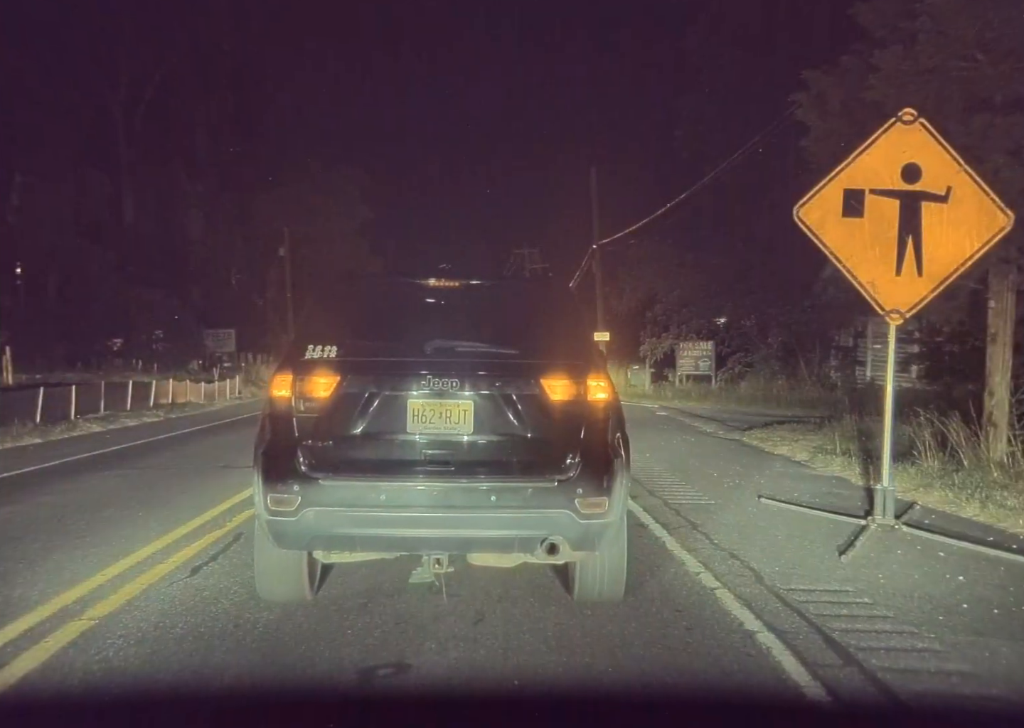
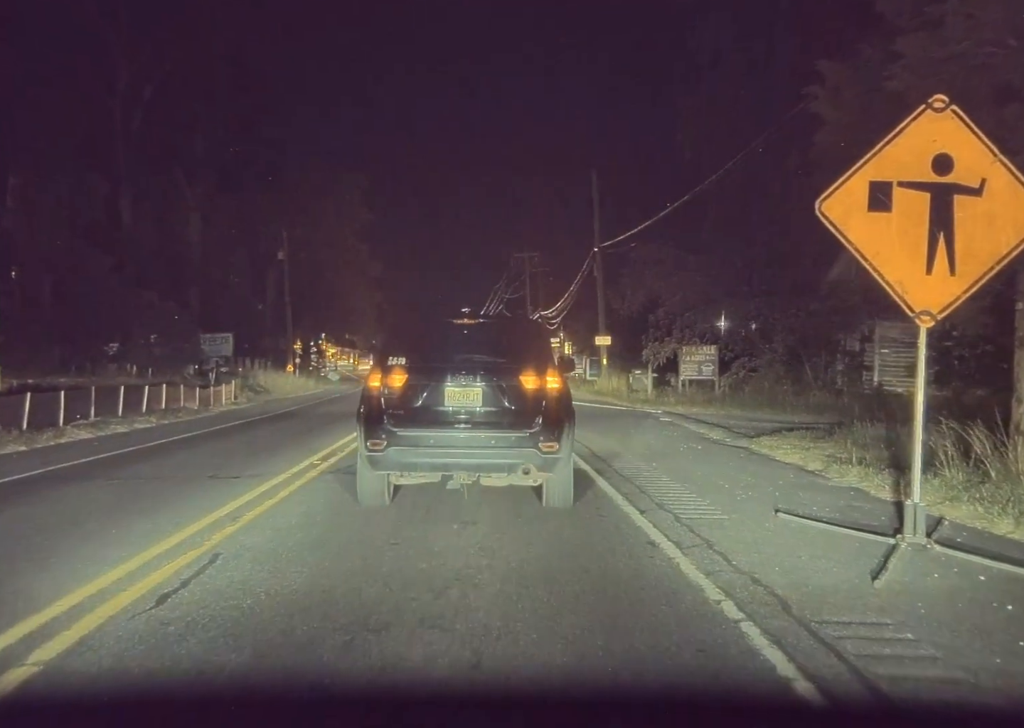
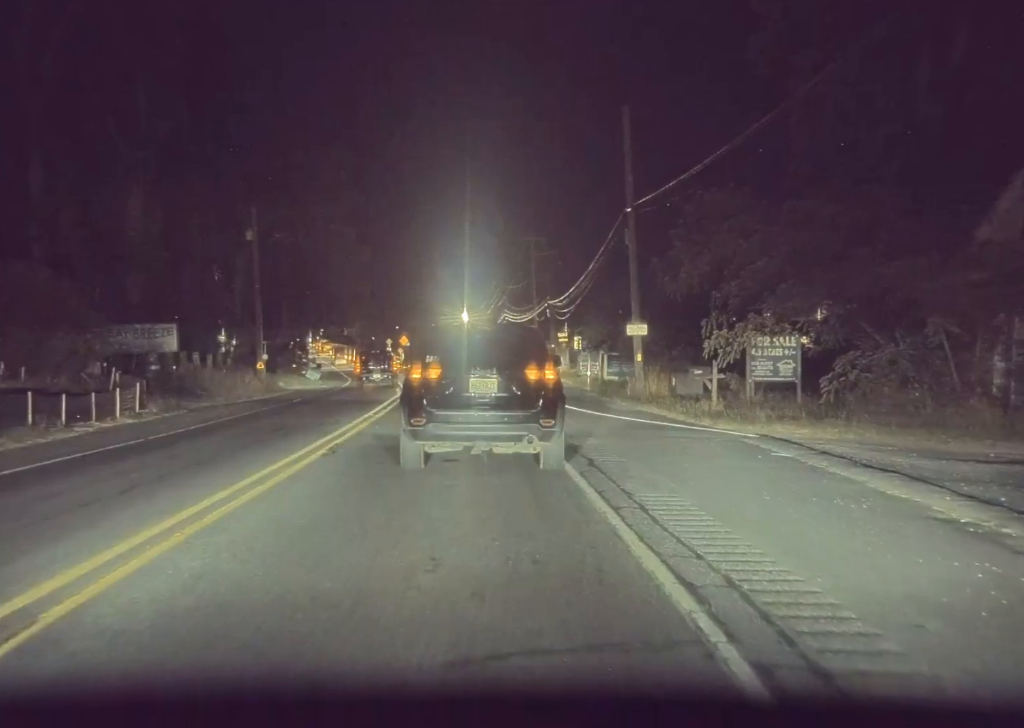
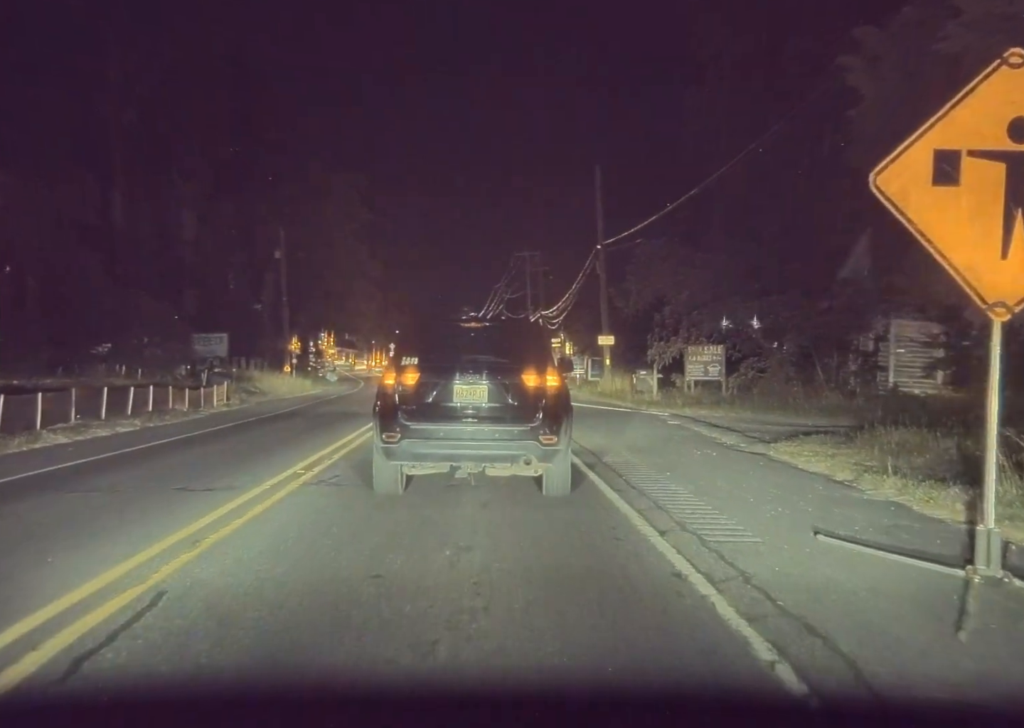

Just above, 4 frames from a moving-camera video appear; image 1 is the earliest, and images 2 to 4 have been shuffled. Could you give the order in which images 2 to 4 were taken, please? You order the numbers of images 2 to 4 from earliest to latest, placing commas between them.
2, 4, 3
